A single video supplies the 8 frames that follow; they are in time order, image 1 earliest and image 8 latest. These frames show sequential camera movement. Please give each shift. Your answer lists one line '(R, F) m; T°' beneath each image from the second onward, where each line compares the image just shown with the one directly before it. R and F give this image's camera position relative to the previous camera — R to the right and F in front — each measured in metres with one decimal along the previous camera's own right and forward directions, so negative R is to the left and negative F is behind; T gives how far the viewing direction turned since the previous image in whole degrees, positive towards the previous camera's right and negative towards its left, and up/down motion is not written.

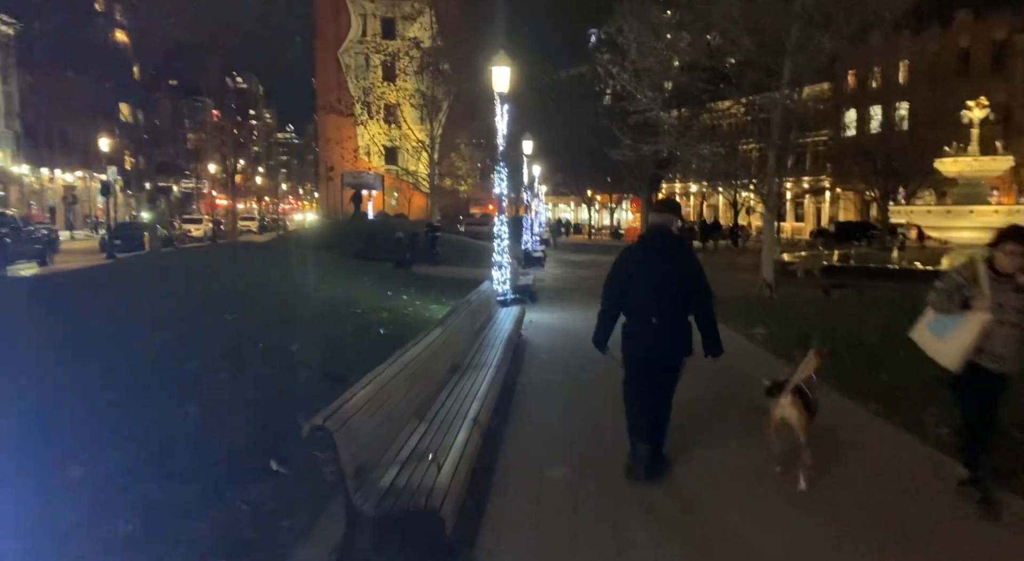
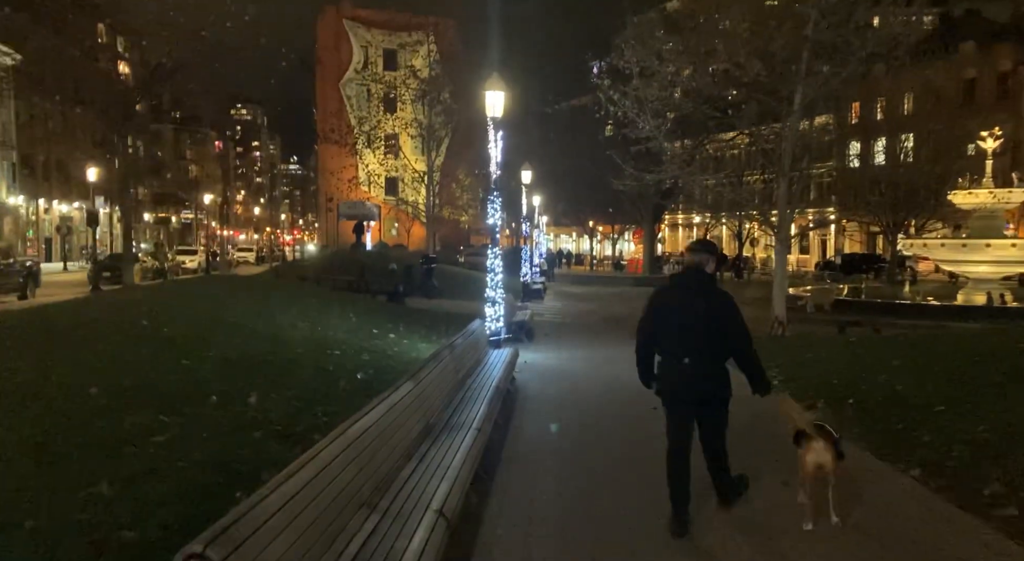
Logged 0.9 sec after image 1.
(+0.1, +0.9) m; 0°
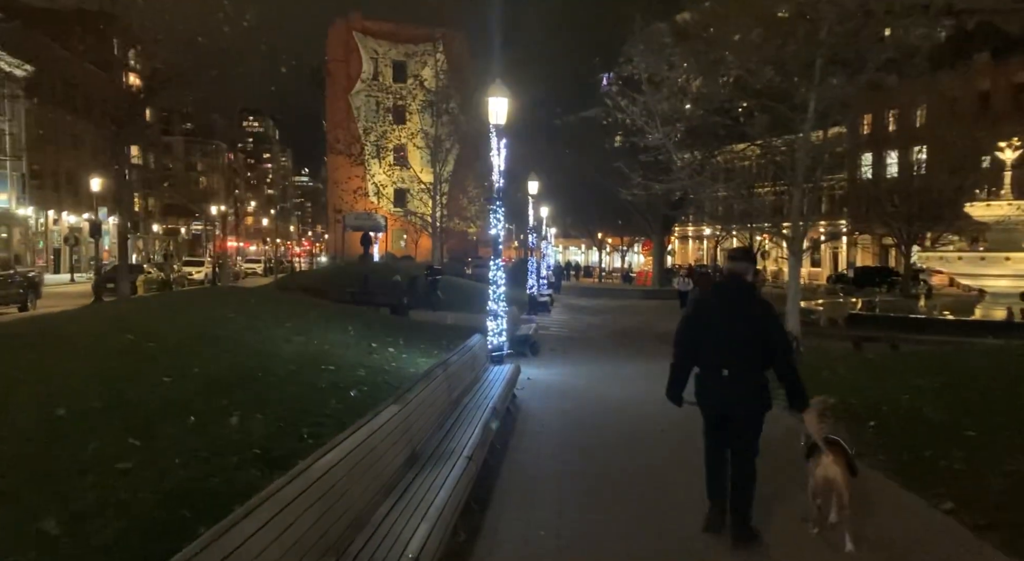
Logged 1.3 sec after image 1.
(+0.1, +0.4) m; -1°
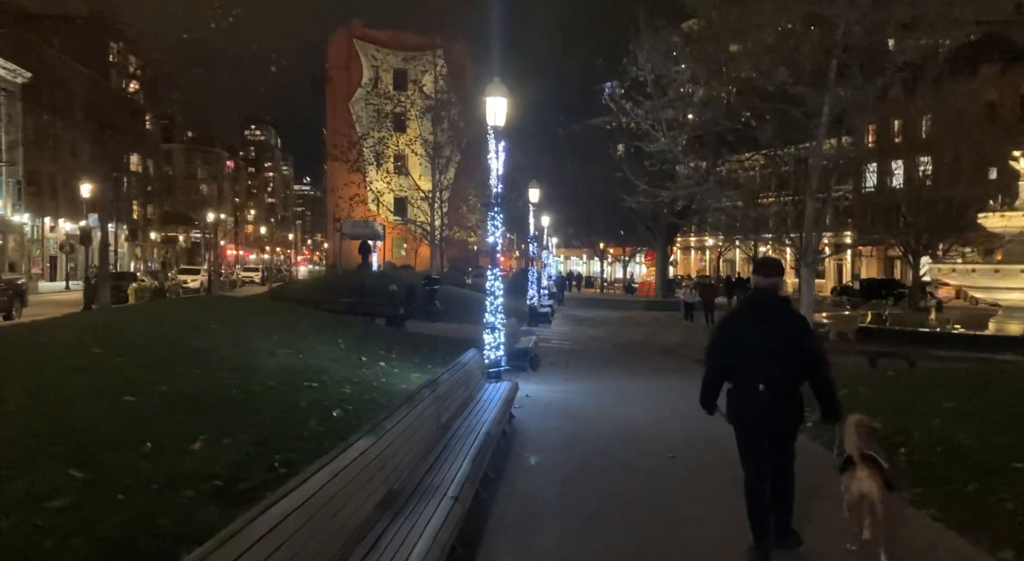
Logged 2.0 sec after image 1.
(0.0, +0.7) m; 0°
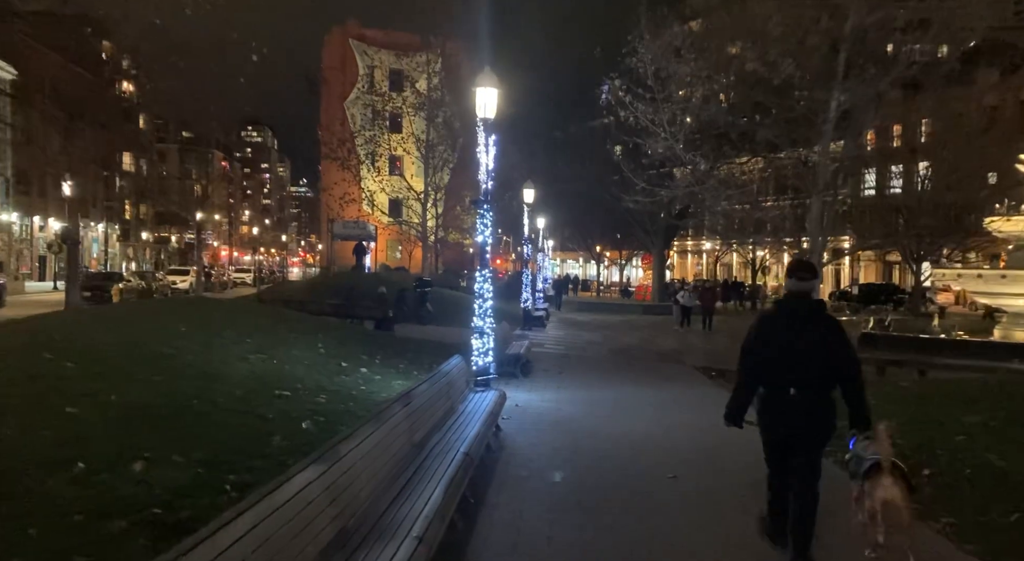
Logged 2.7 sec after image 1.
(+0.1, +0.7) m; 0°
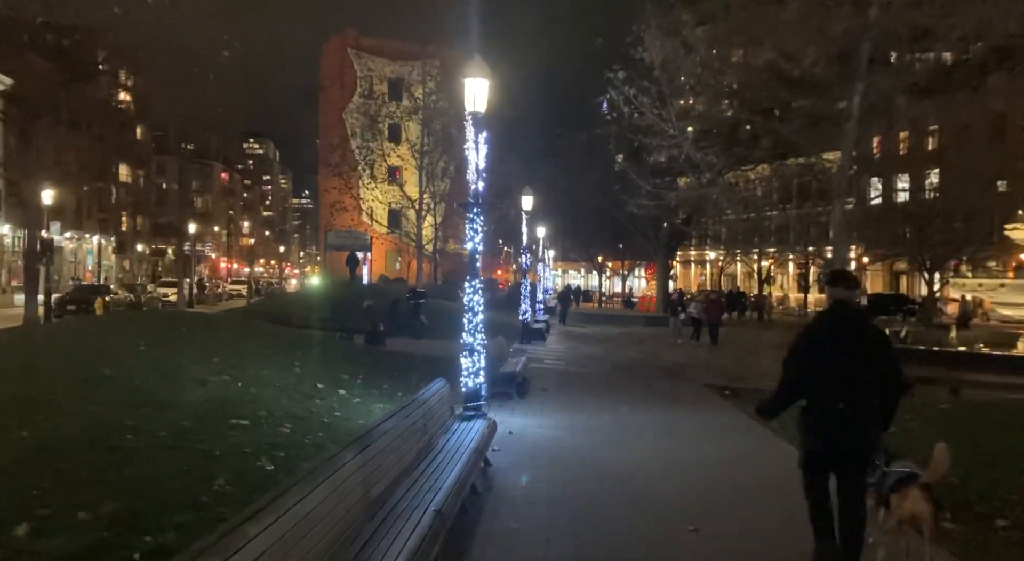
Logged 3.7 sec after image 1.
(+0.1, +1.1) m; 0°
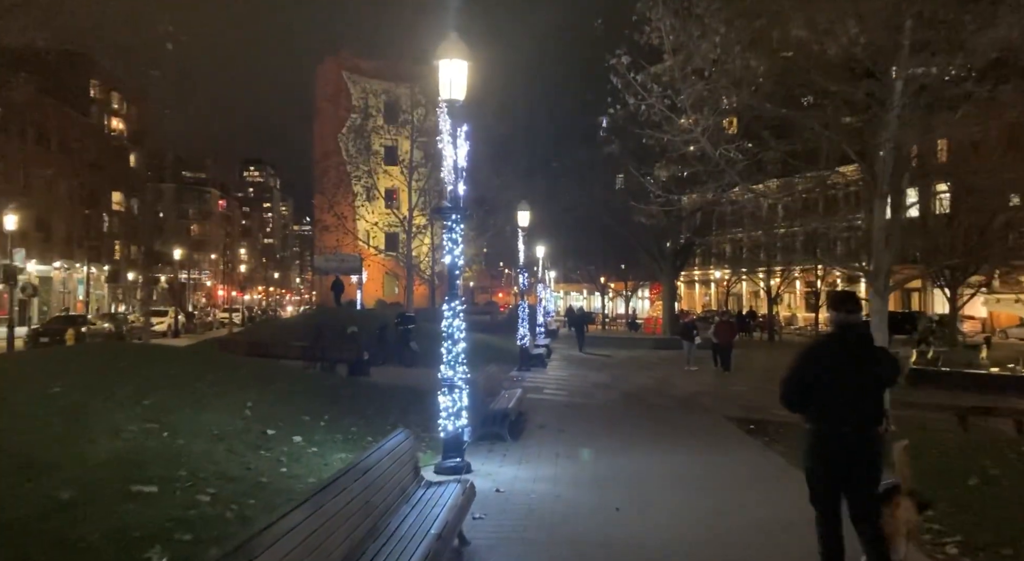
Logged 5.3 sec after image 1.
(+0.2, +1.6) m; 0°
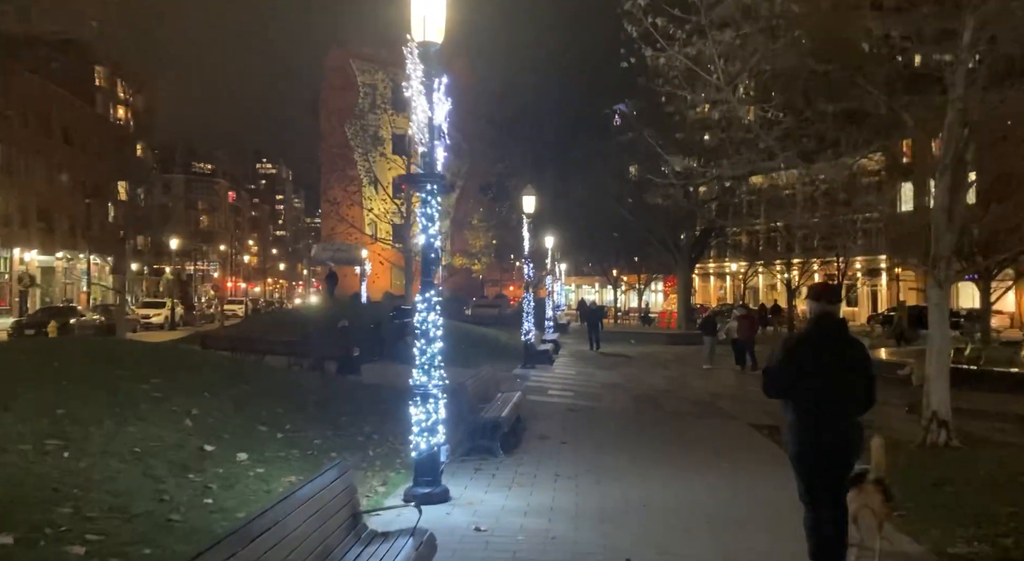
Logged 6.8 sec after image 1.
(+0.2, +1.5) m; -1°
